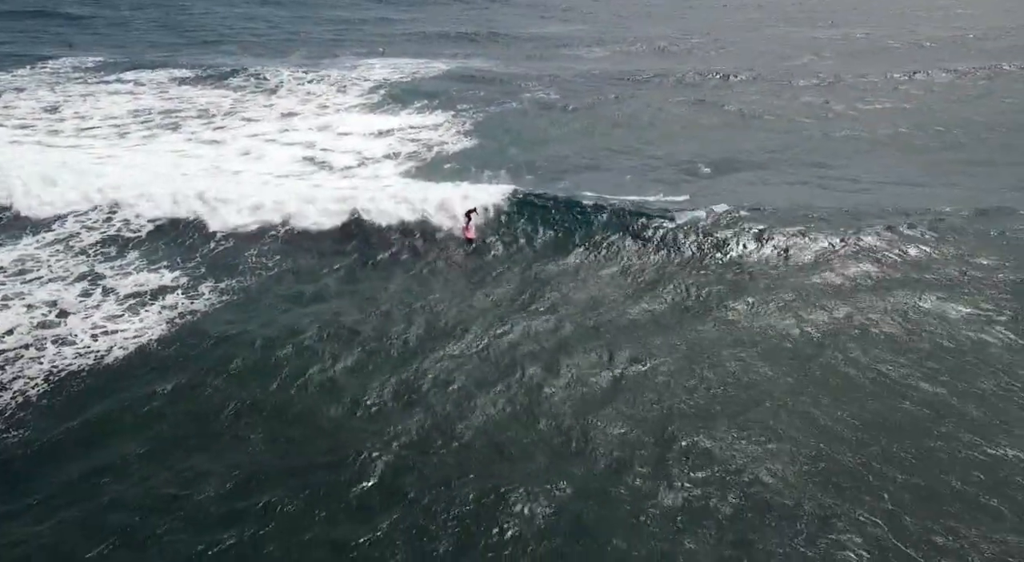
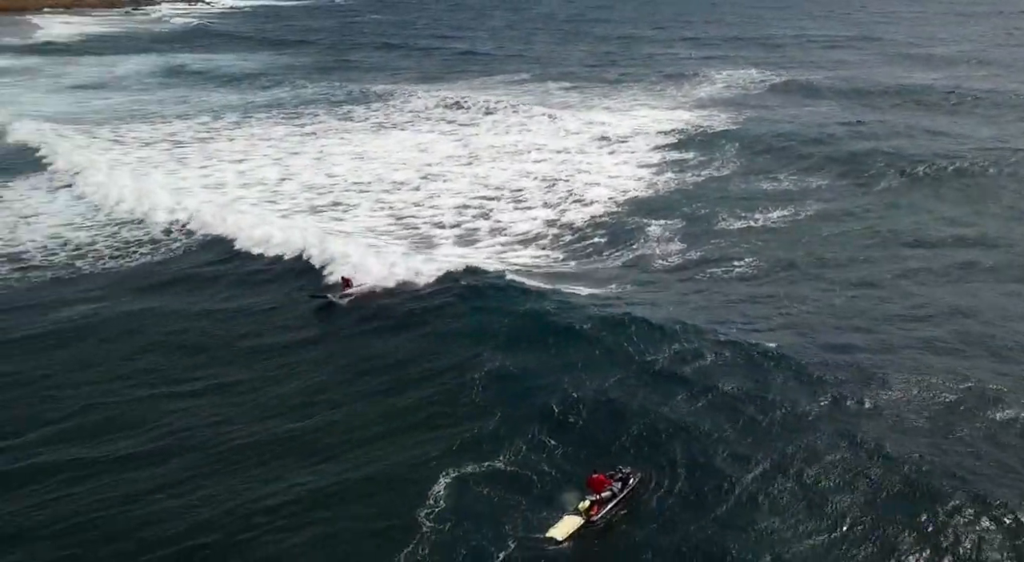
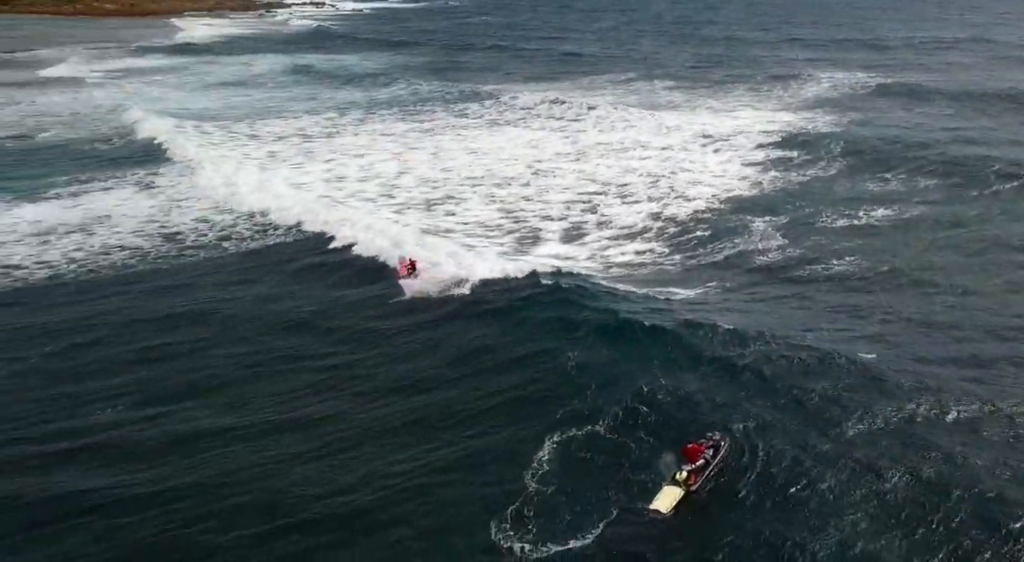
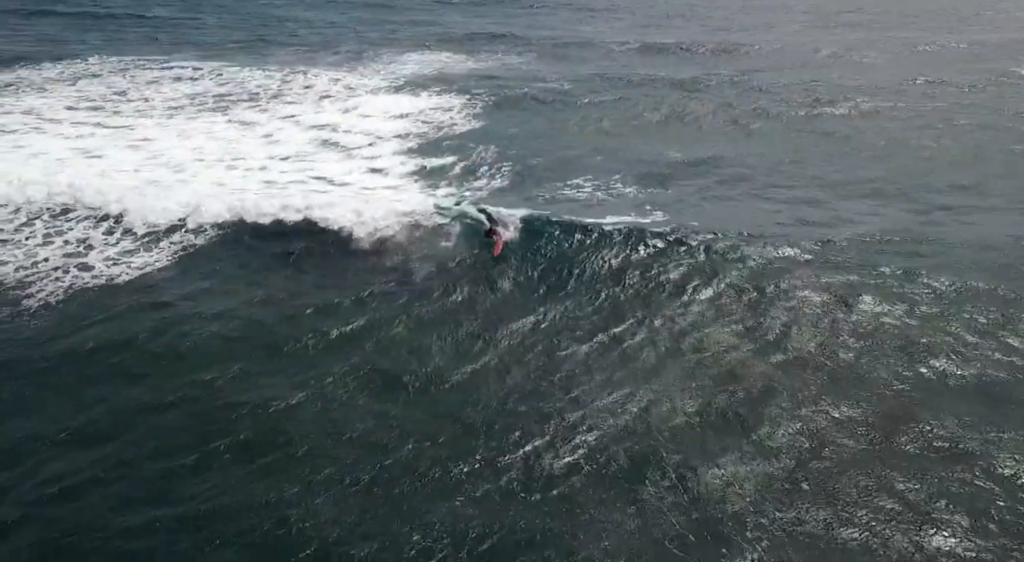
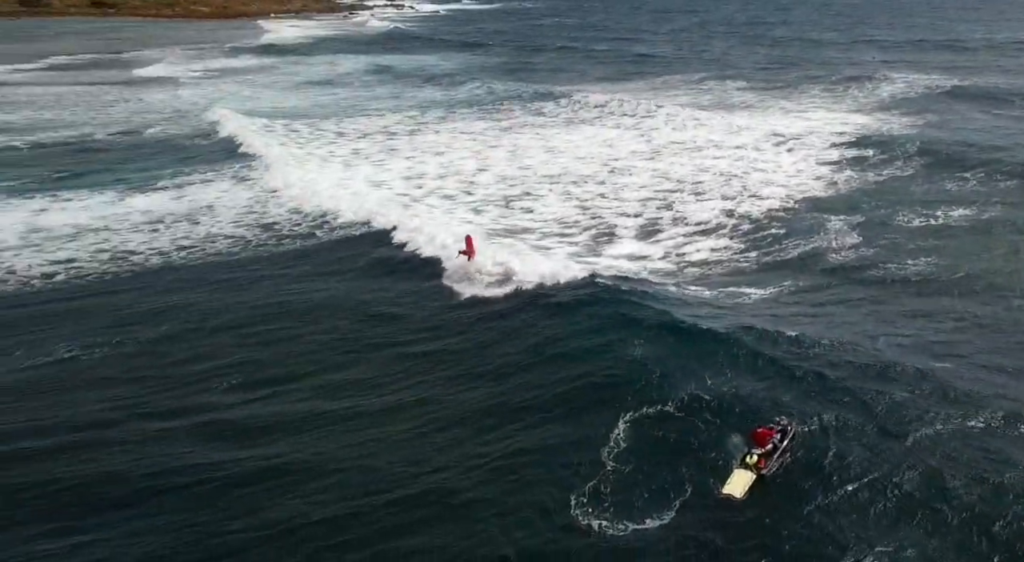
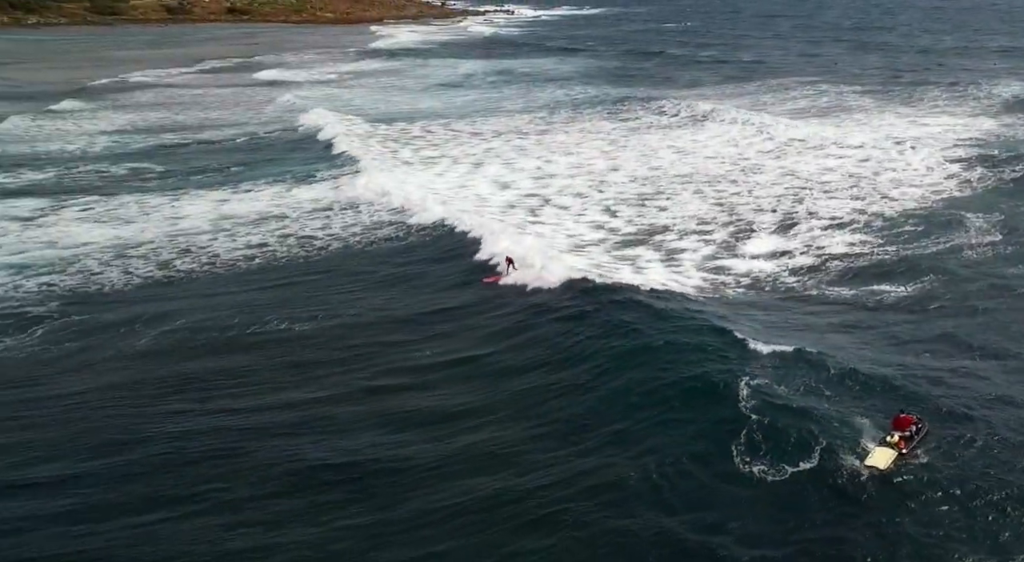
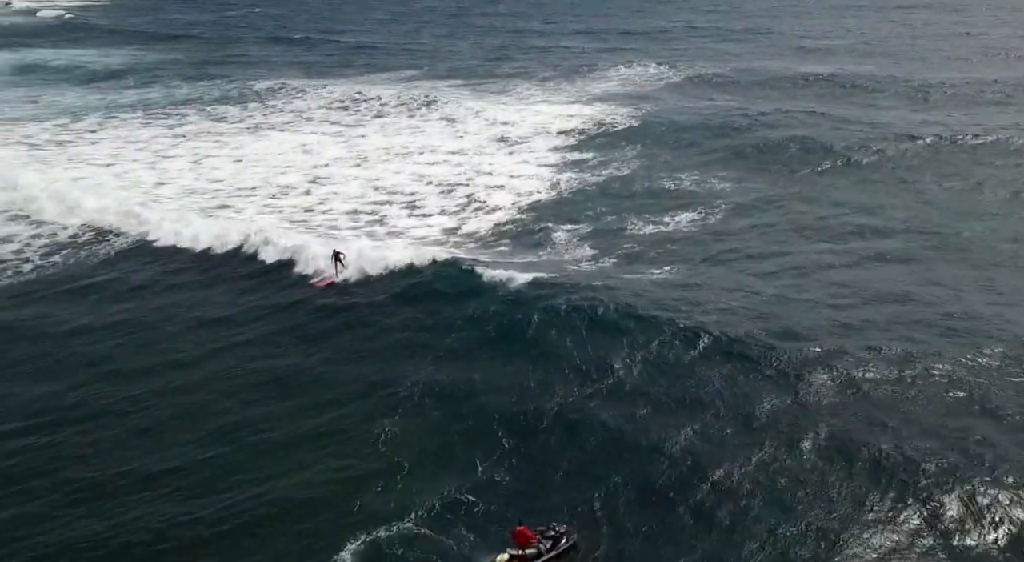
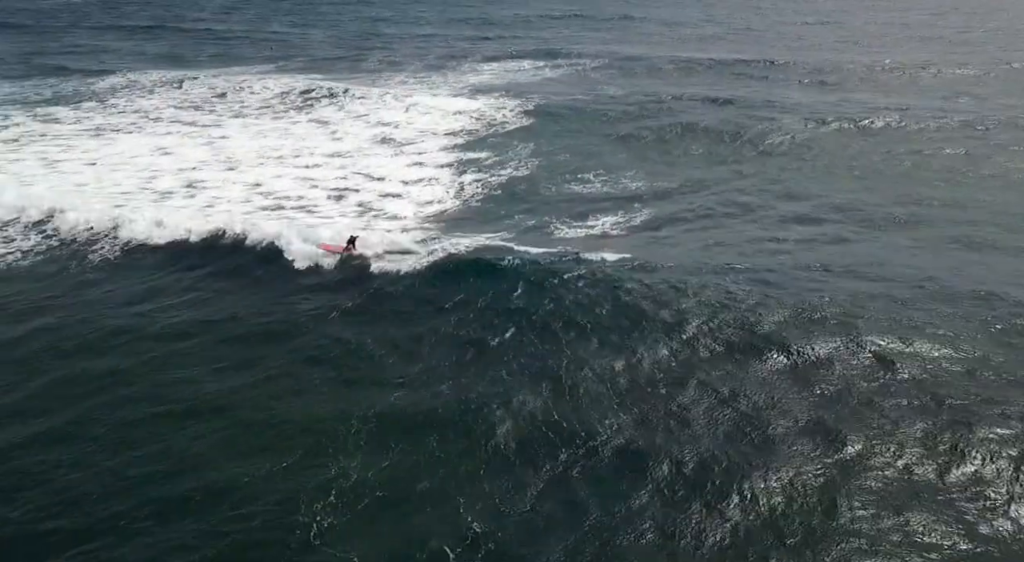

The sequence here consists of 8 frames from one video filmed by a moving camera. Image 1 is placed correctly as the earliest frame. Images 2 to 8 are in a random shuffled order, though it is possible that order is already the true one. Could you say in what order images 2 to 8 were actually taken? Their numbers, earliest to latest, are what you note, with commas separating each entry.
4, 8, 7, 2, 3, 5, 6
